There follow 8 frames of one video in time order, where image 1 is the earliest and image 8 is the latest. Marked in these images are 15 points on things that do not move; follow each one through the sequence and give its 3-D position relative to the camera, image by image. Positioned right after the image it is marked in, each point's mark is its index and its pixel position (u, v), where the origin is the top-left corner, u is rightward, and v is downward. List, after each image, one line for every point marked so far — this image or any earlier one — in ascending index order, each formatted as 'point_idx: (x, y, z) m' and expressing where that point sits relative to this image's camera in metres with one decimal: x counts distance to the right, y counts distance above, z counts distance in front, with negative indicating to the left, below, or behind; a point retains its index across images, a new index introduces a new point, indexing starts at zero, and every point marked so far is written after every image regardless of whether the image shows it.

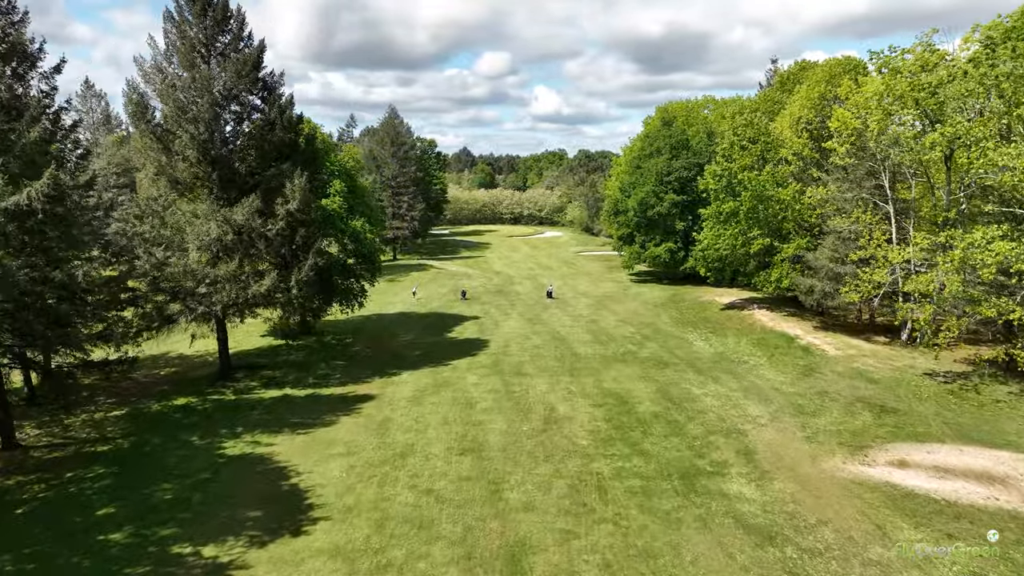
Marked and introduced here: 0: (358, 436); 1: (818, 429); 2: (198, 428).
0: (-4.1, -4.0, +19.5) m
1: (+8.3, -3.9, +19.8) m
2: (-8.7, -3.8, +20.0) m
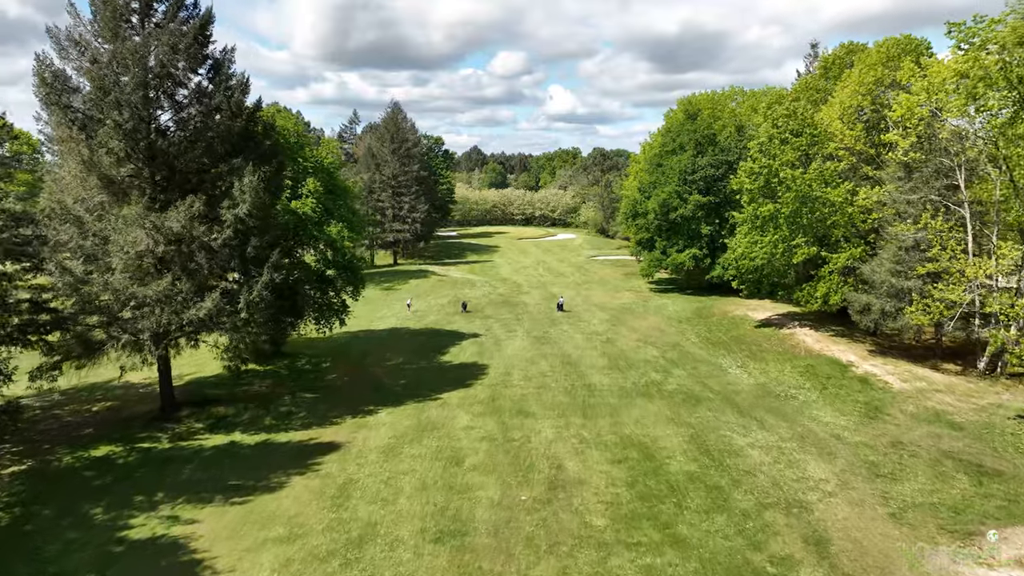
0: (-4.2, -4.6, +15.2) m
1: (+8.2, -4.5, +15.2) m
2: (-8.8, -4.4, +15.7) m
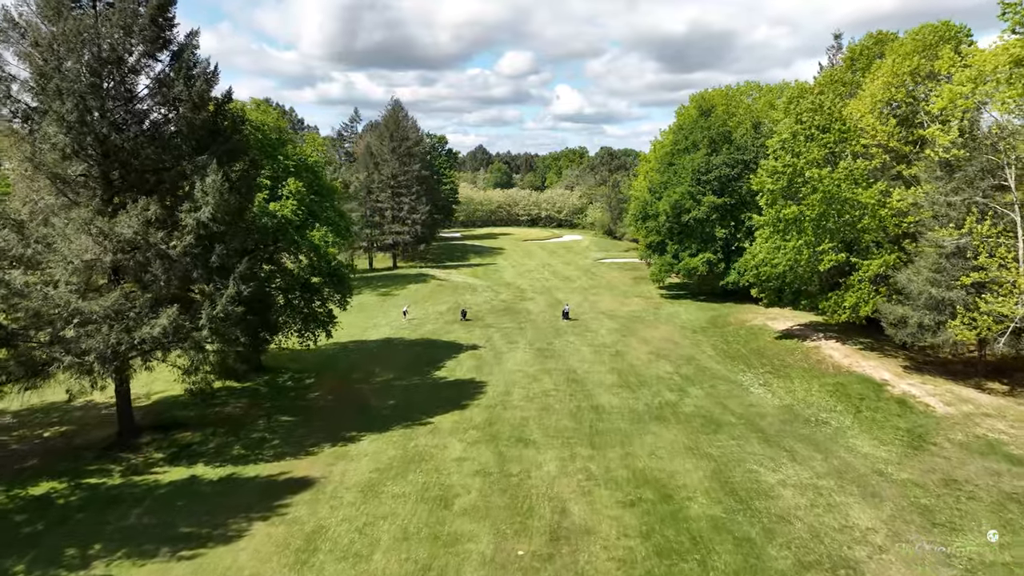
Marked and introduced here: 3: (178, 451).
0: (-4.3, -4.9, +12.9) m
1: (+8.1, -4.8, +12.9) m
2: (-8.8, -4.7, +13.5) m
3: (-8.4, -4.1, +18.3) m
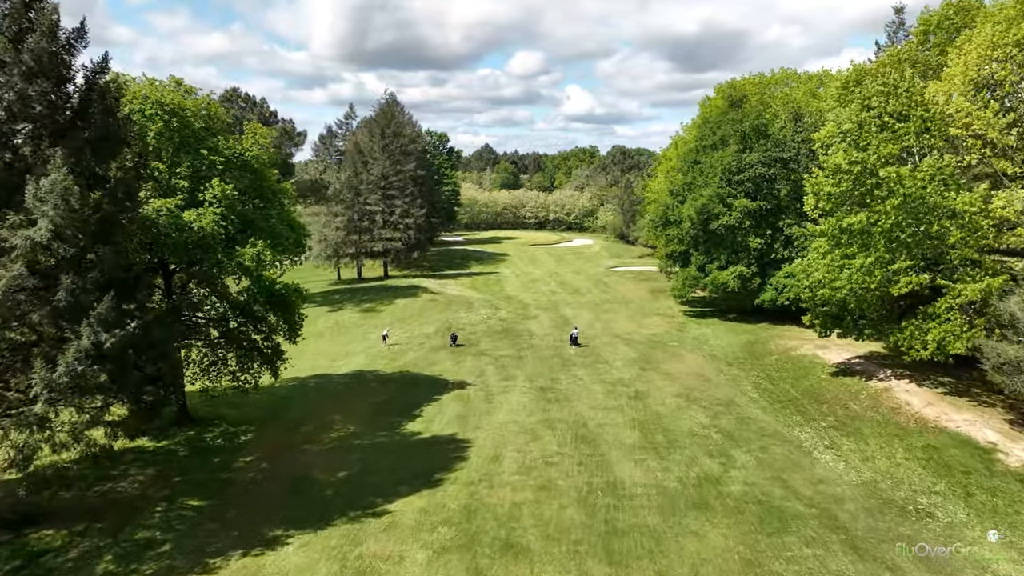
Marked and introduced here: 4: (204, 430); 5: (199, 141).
0: (-4.7, -5.7, +7.5) m
1: (+7.8, -5.7, +7.3) m
2: (-9.2, -5.6, +8.1) m
3: (-8.7, -4.9, +12.9) m
4: (-8.4, -3.8, +19.9) m
5: (-7.9, +3.8, +18.9) m
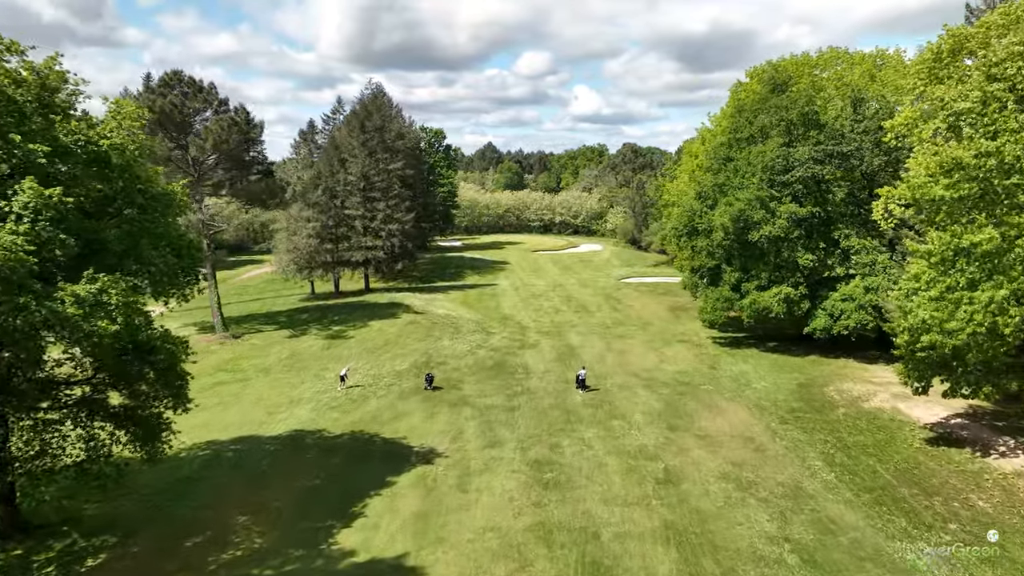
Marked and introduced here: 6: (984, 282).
0: (-5.3, -6.7, +1.1) m
1: (+7.2, -6.7, +0.8) m
2: (-9.8, -6.5, +1.8) m
3: (-9.2, -5.8, +6.5) m
4: (-8.9, -4.8, +13.6) m
5: (-8.4, +2.9, +12.5) m
6: (+10.3, +0.1, +15.8) m
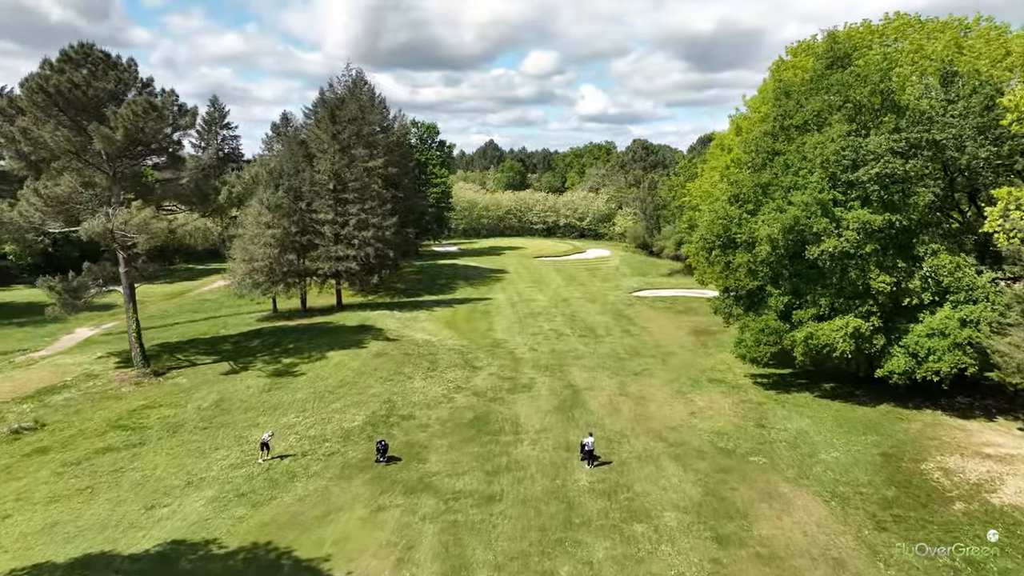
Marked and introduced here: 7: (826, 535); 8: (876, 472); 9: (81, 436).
0: (-5.9, -7.6, -5.3) m
1: (+6.5, -7.6, -5.7) m
2: (-10.4, -7.4, -4.6) m
3: (-9.8, -6.7, +0.2) m
4: (-9.4, -5.7, +7.2) m
5: (-8.9, +1.9, +6.1) m
6: (+9.8, -0.8, +9.3) m
7: (+6.2, -4.8, +14.4) m
8: (+8.7, -4.3, +17.3) m
9: (-11.7, -4.0, +19.8) m
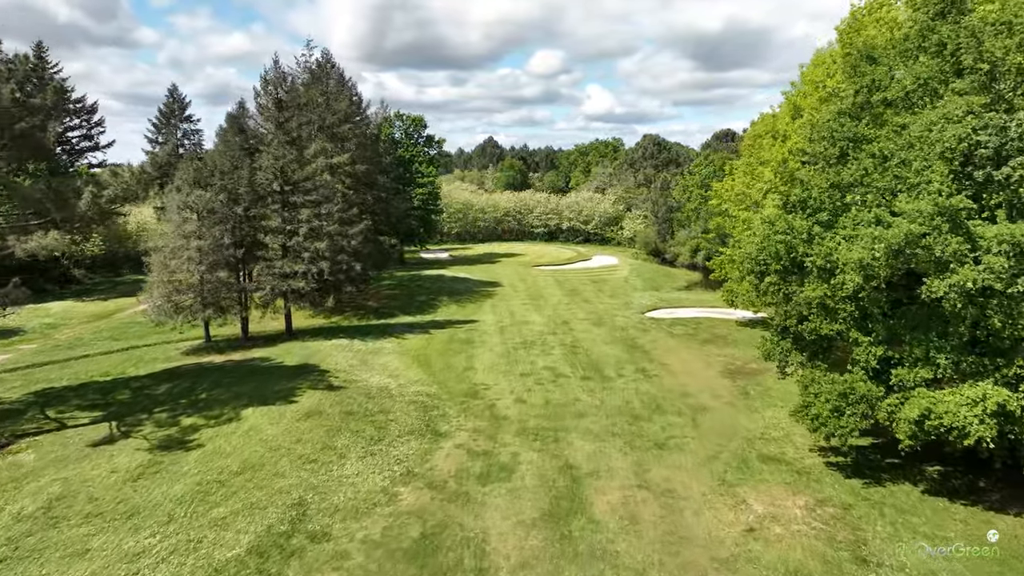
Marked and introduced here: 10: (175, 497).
0: (-6.8, -8.6, -12.6) m
1: (+5.6, -8.7, -13.1) m
2: (-11.3, -8.4, -11.8) m
3: (-10.7, -7.8, -7.1) m
4: (-10.2, -6.7, 0.0) m
5: (-9.7, +0.9, -1.1) m
6: (+9.0, -1.9, +1.9) m
7: (+5.5, -5.9, +7.0) m
8: (+7.9, -5.4, +9.9) m
9: (-12.4, -5.0, +12.5) m
10: (-7.5, -4.6, +16.0) m
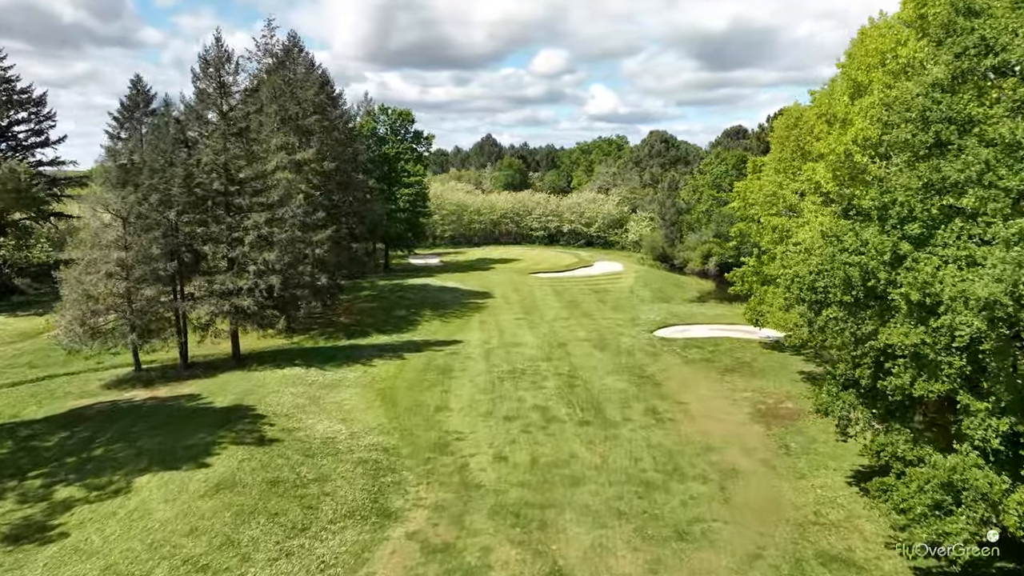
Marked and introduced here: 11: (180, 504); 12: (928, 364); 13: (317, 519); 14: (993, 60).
0: (-7.6, -9.3, -17.5) m
1: (+4.9, -9.4, -18.2) m
2: (-12.1, -9.1, -16.8) m
3: (-11.4, -8.5, -12.0) m
4: (-10.9, -7.4, -5.0) m
5: (-10.4, +0.2, -6.1) m
6: (+8.3, -2.6, -3.2) m
7: (+4.8, -6.6, +2.0) m
8: (+7.3, -6.1, +4.9) m
9: (-13.0, -5.7, +7.6) m
10: (-8.1, -5.3, +11.1) m
11: (-6.9, -4.4, +15.1) m
12: (+7.0, -1.2, +12.2) m
13: (-4.0, -4.6, +14.9) m
14: (+8.2, +4.0, +12.5) m
